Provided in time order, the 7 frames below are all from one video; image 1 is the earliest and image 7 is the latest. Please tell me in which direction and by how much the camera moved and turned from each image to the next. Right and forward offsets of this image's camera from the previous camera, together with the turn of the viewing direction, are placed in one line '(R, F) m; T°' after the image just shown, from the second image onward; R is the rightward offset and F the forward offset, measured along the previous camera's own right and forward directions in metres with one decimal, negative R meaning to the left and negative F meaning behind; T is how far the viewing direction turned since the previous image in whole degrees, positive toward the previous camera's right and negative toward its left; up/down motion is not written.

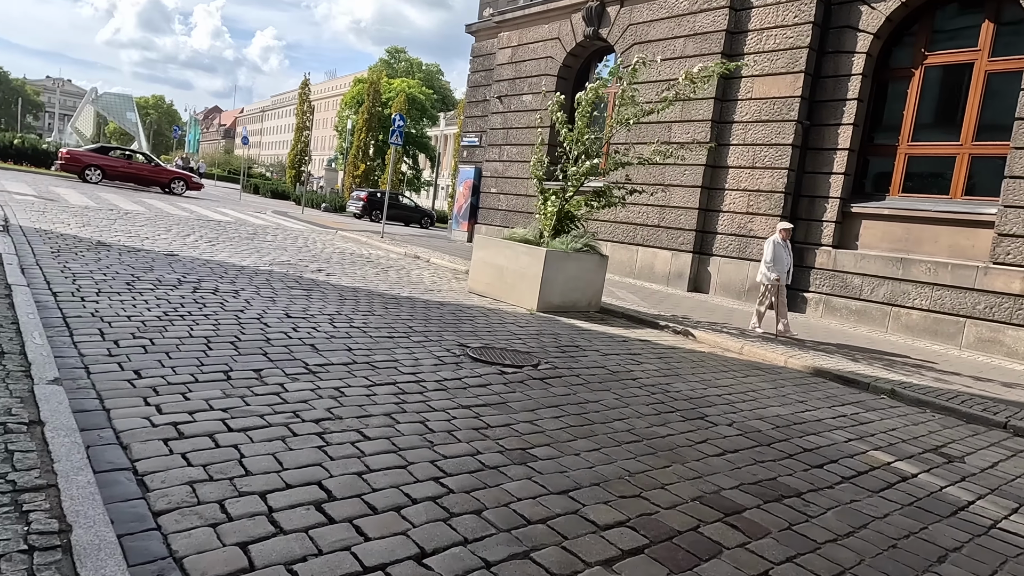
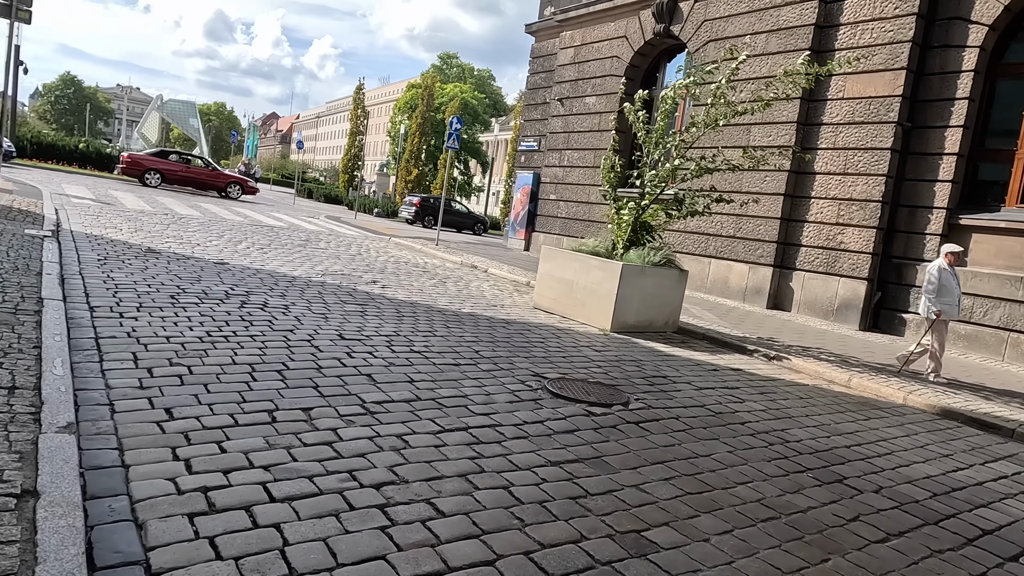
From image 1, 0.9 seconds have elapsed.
(-0.3, +0.9) m; -4°
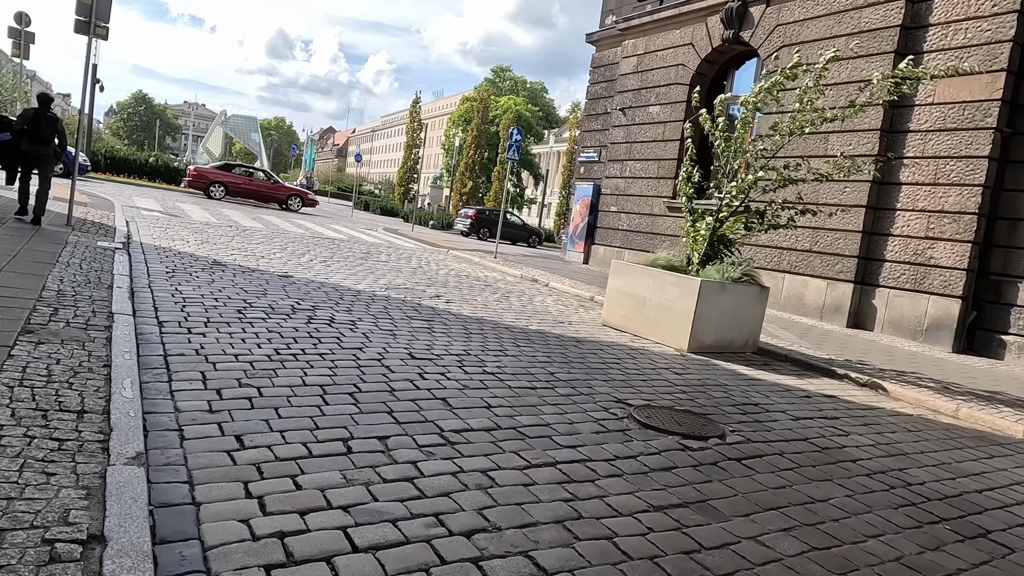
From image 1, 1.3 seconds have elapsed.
(-0.3, +0.4) m; -4°
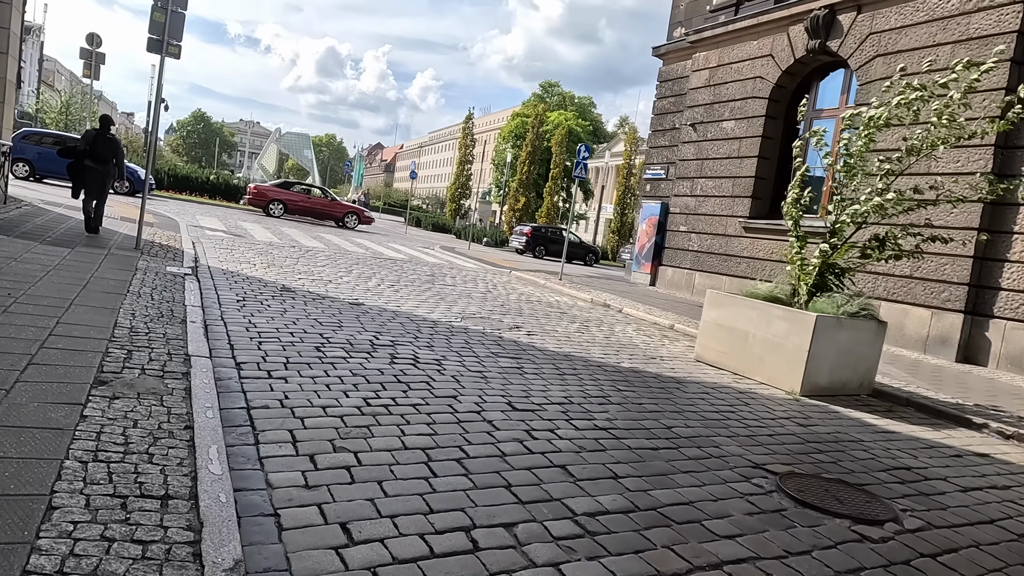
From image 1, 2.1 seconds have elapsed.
(-0.6, +0.7) m; -4°
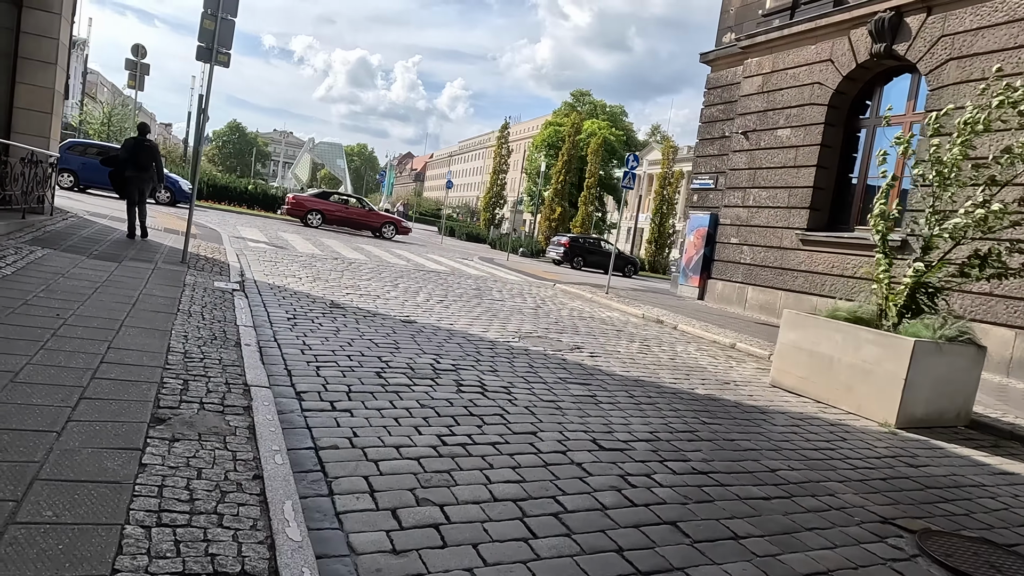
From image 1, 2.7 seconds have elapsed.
(-0.4, +0.5) m; -2°
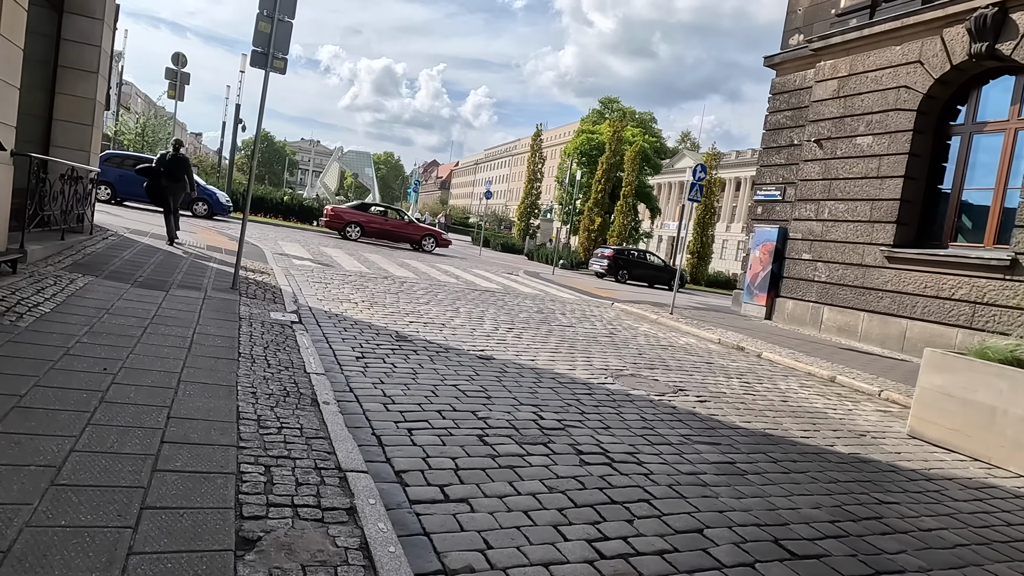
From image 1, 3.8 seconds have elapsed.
(-0.8, +1.0) m; -2°
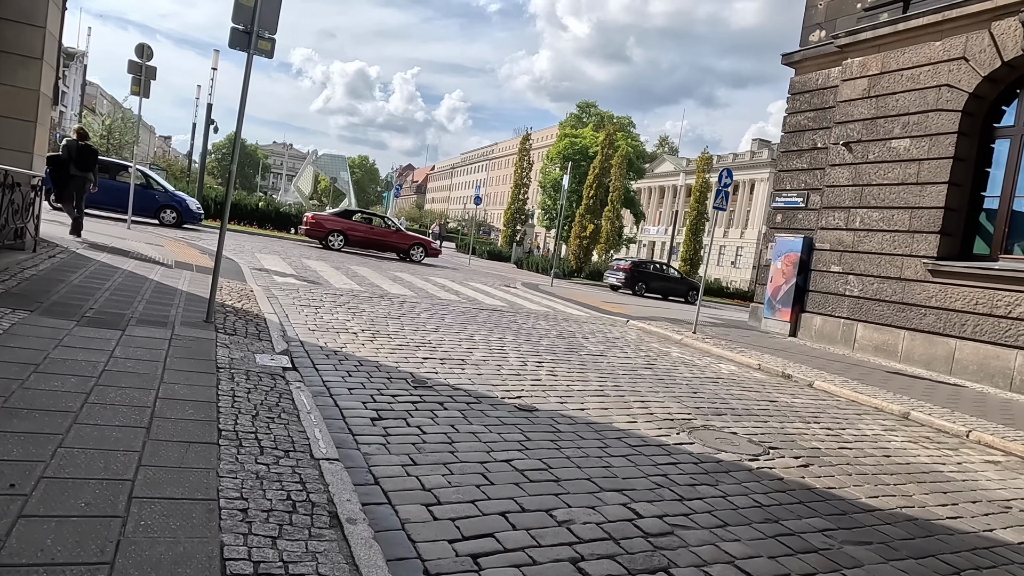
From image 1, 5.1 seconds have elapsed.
(-0.7, +1.5) m; +2°
